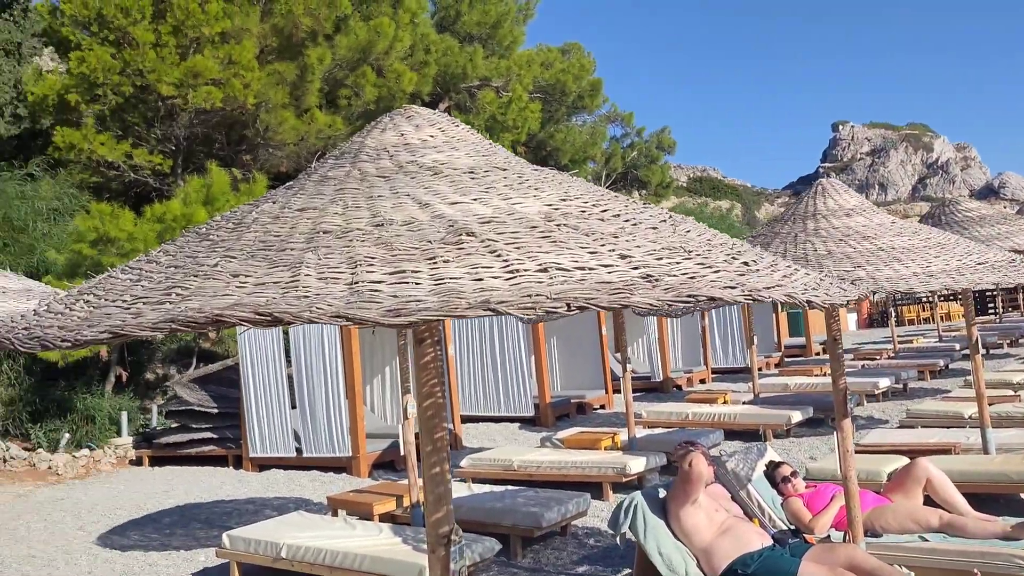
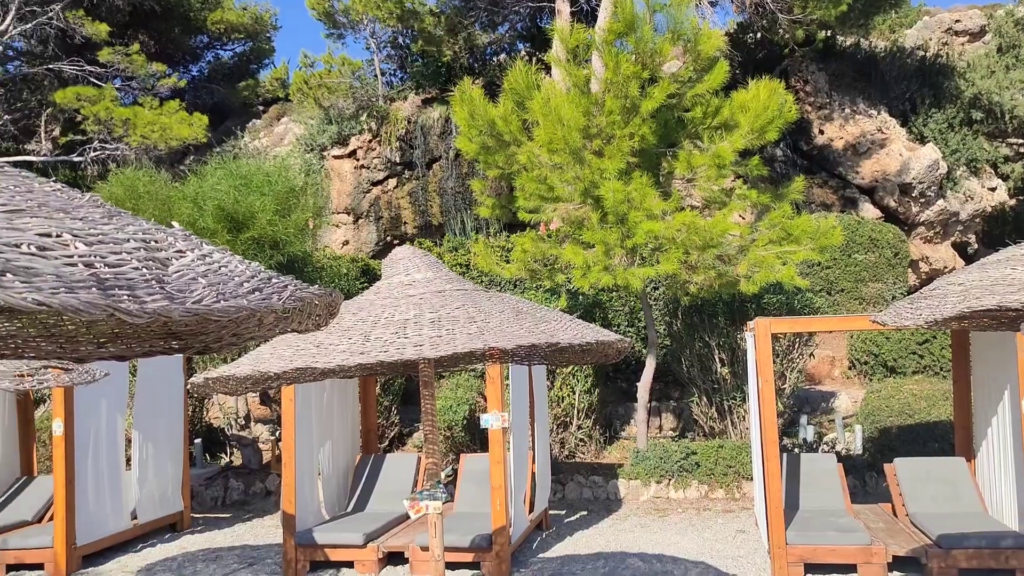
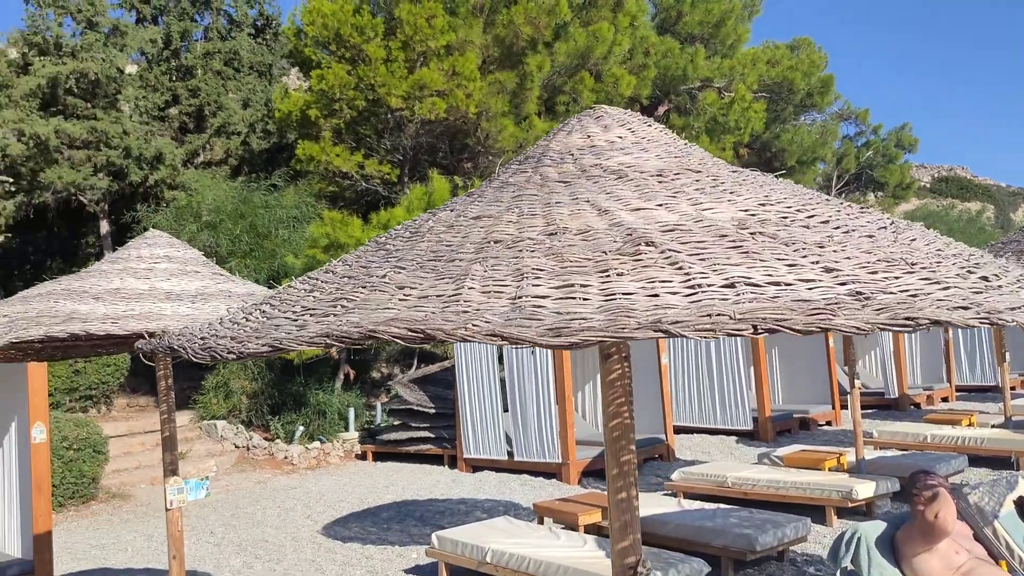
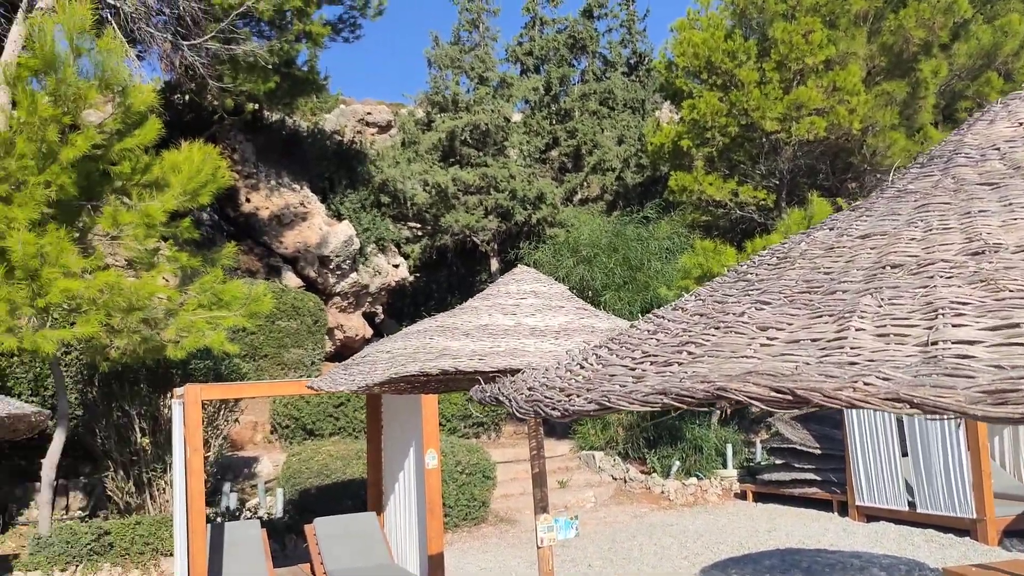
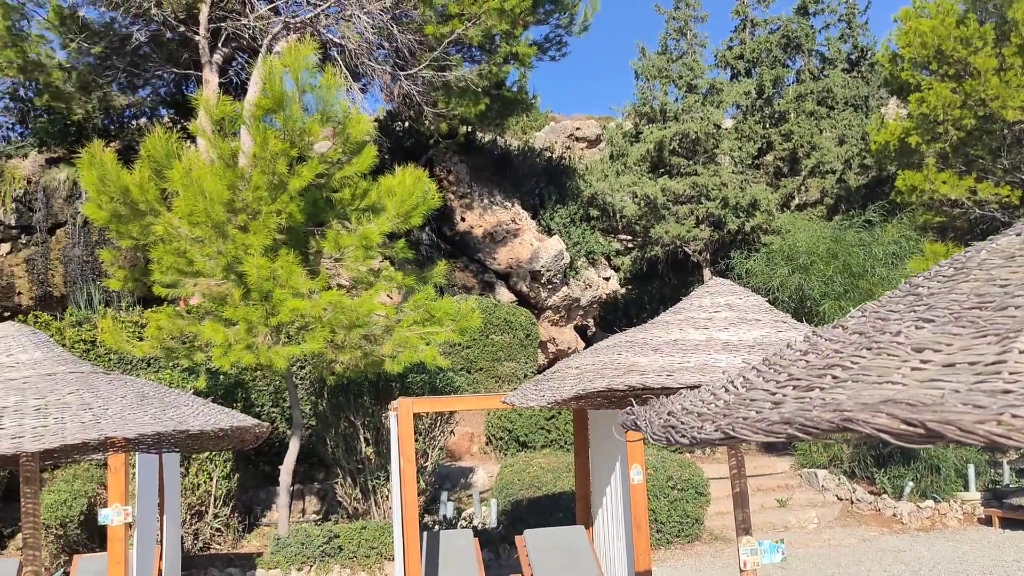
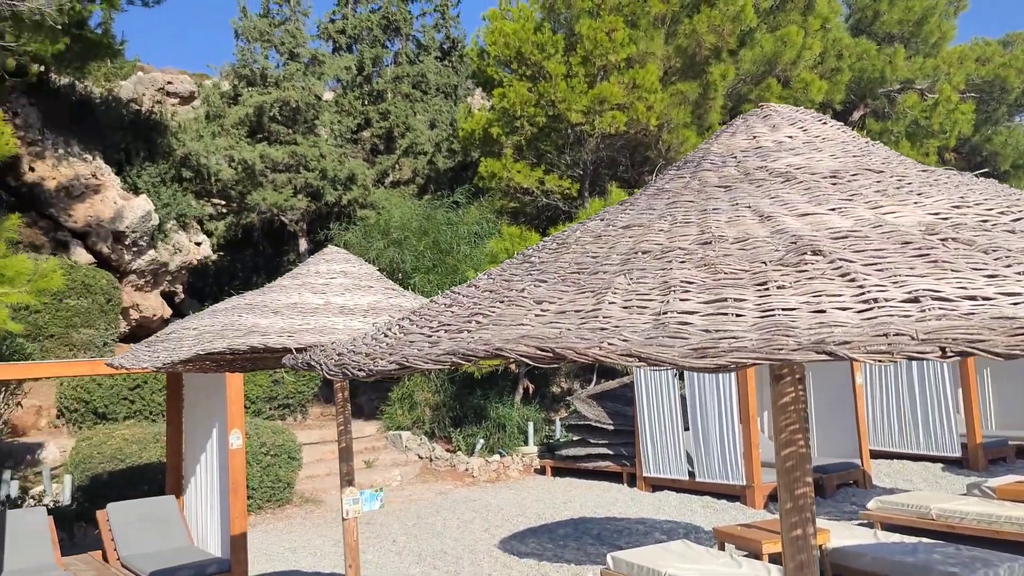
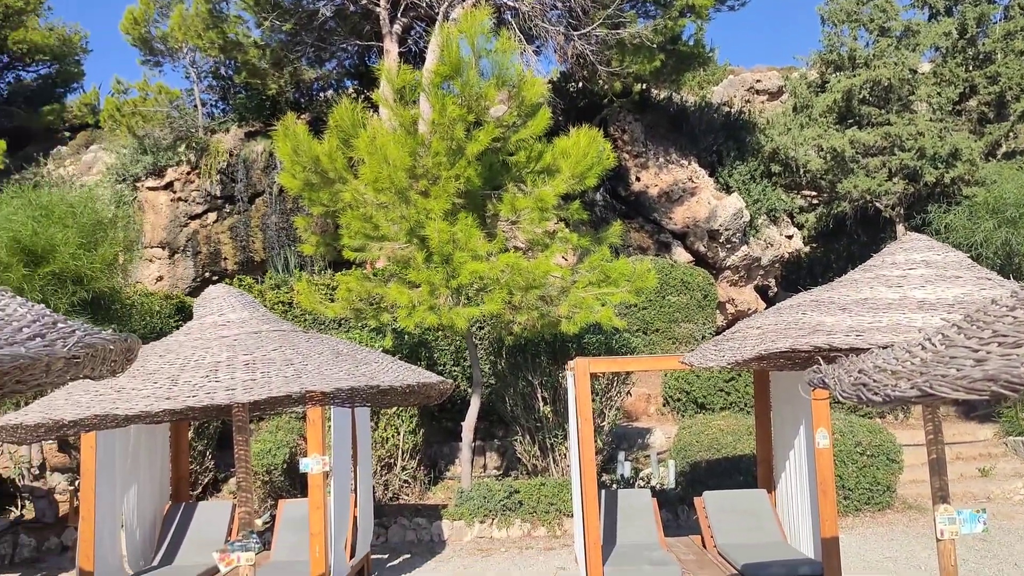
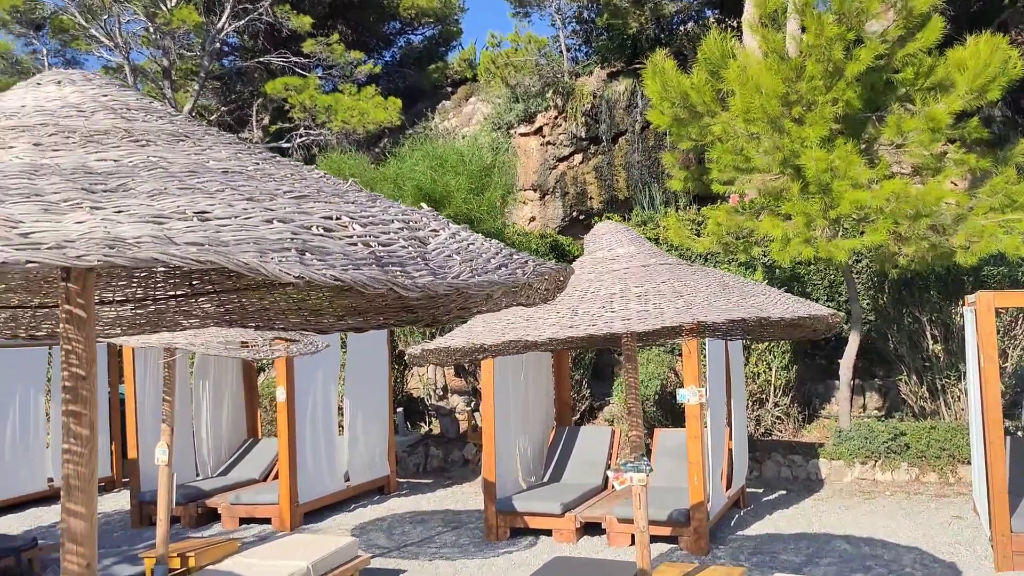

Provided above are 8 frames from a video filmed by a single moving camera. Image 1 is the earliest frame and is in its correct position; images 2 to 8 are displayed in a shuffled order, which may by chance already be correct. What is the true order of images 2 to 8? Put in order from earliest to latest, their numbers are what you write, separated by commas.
3, 6, 4, 5, 7, 2, 8
